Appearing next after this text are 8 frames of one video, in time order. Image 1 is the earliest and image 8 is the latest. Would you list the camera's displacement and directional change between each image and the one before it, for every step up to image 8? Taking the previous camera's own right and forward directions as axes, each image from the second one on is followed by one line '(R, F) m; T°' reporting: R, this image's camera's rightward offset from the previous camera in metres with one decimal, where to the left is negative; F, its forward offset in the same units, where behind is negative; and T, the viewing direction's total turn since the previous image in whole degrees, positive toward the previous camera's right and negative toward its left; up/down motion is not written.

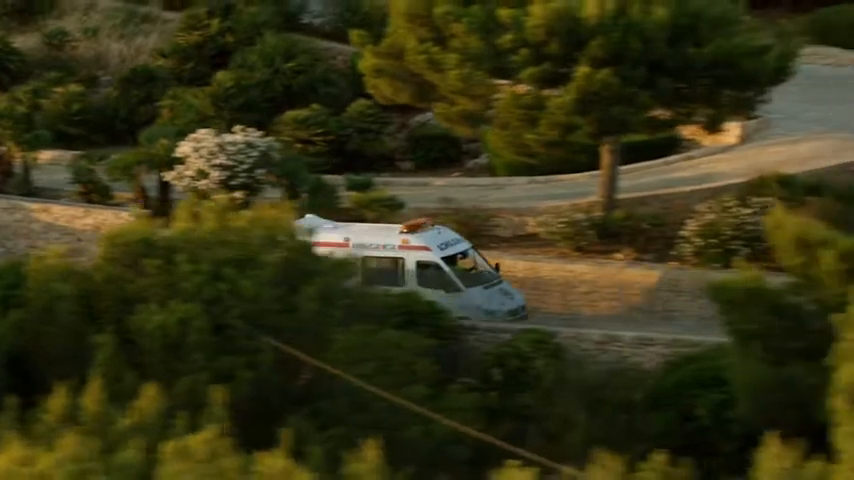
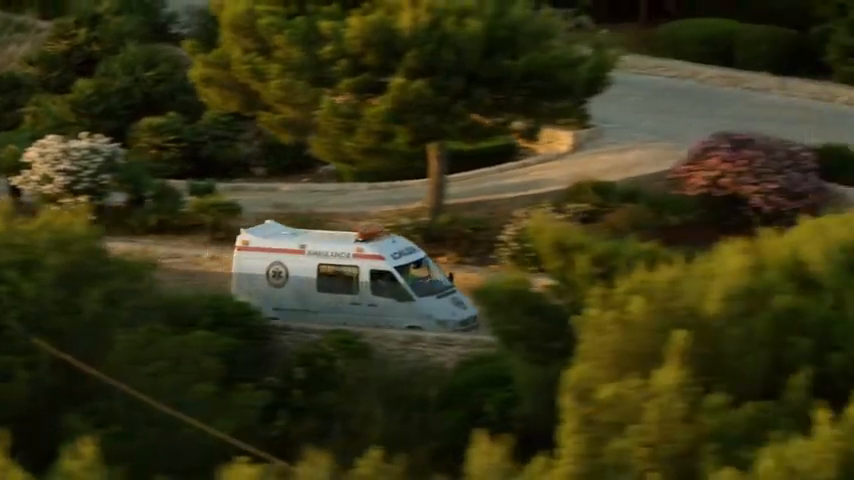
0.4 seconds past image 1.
(+1.7, -0.7) m; +2°
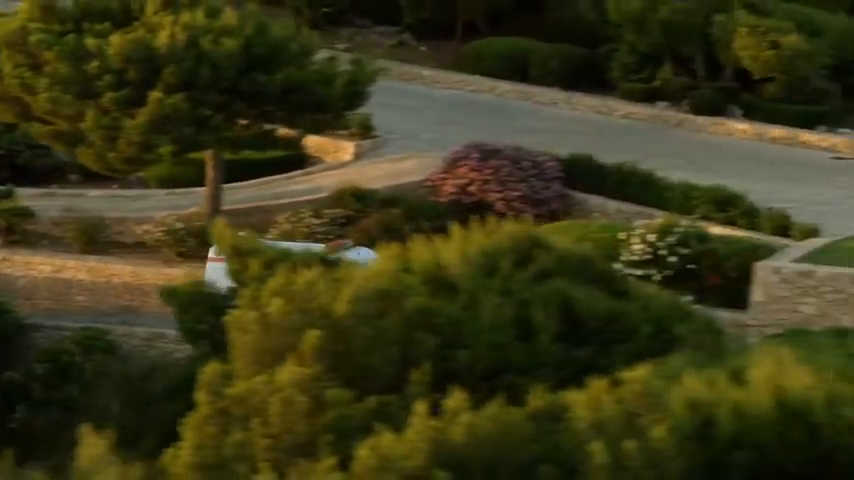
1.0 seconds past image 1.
(+3.0, -1.4) m; +1°
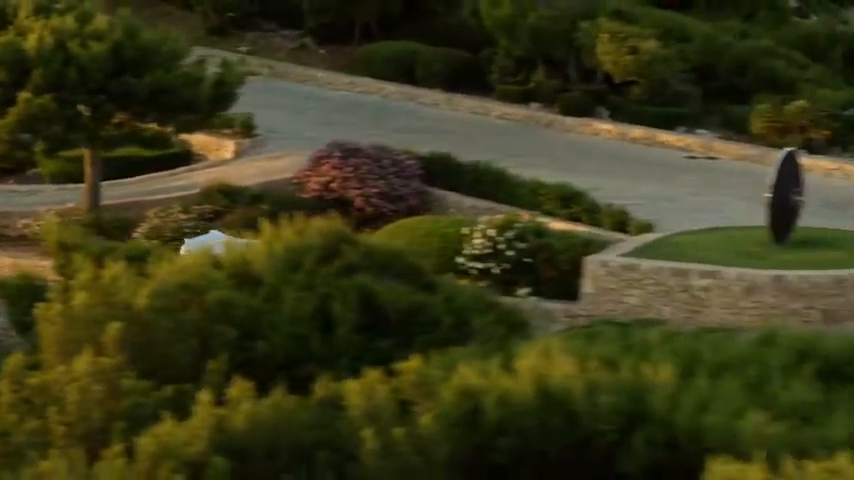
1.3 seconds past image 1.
(+2.0, -0.8) m; 0°
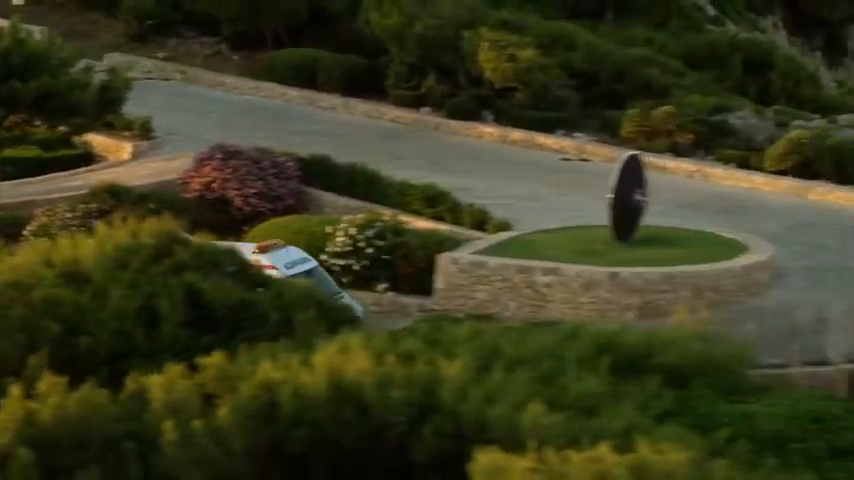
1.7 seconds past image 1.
(+2.0, -0.7) m; 0°
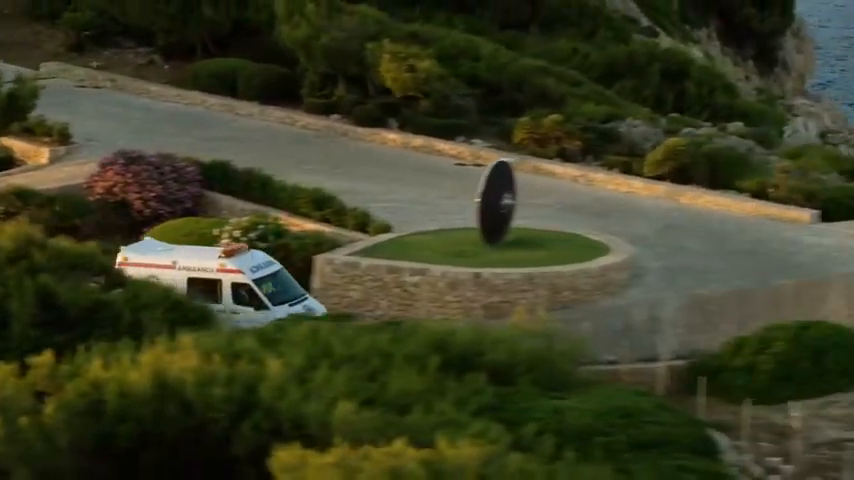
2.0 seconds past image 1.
(+2.0, -0.6) m; -1°
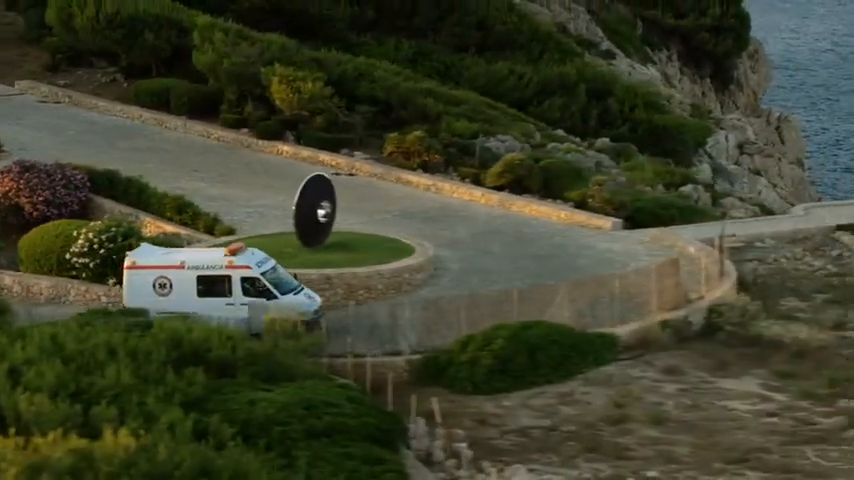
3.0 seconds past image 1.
(+5.0, -1.3) m; -5°
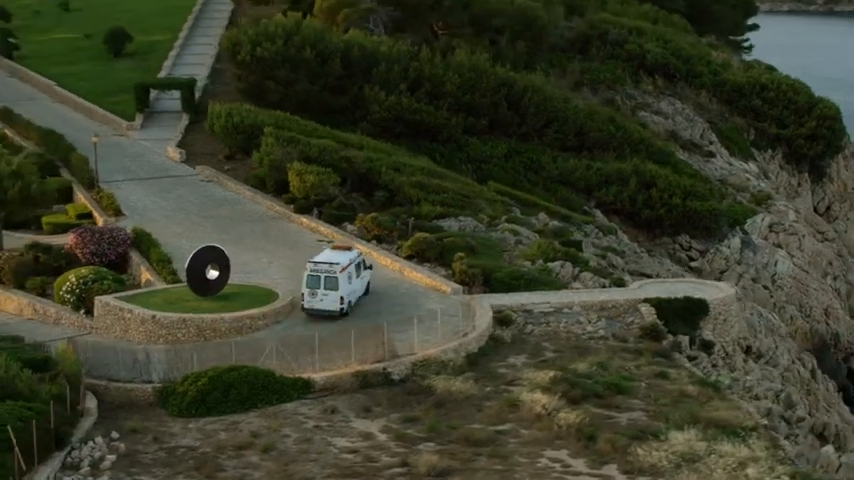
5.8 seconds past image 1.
(+10.7, +0.1) m; -19°
